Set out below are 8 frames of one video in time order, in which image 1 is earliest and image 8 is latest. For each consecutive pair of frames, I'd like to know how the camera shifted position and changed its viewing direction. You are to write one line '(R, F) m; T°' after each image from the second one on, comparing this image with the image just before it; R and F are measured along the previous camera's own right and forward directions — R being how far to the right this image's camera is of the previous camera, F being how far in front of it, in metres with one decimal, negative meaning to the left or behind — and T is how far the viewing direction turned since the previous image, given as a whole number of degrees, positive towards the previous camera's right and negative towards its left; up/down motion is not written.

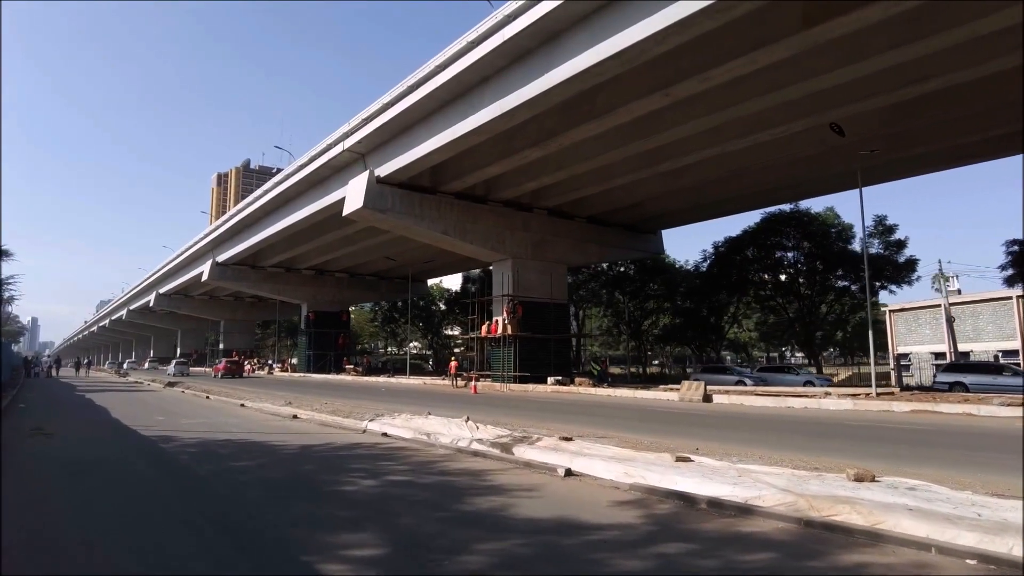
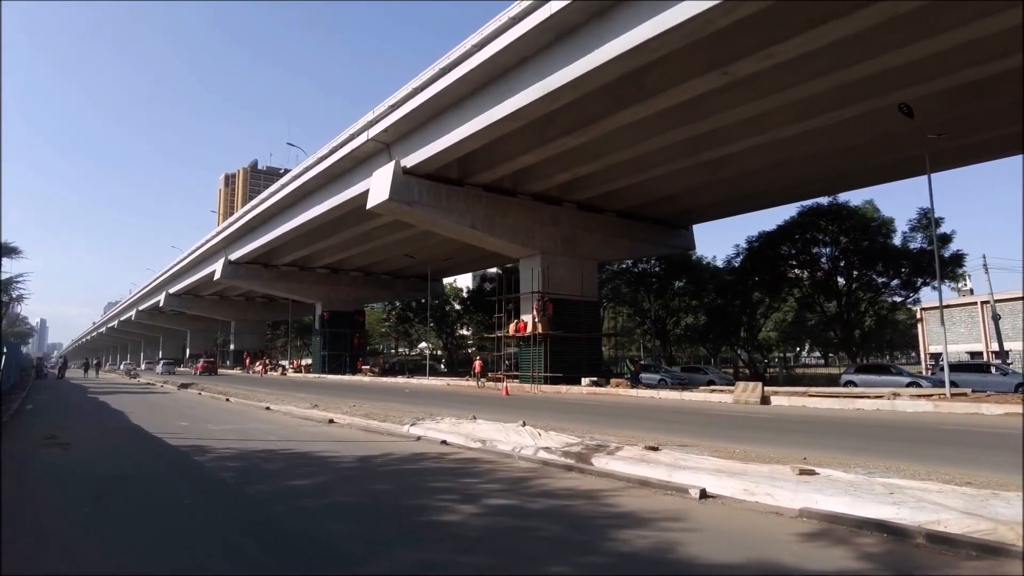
(-1.0, +1.4) m; 0°
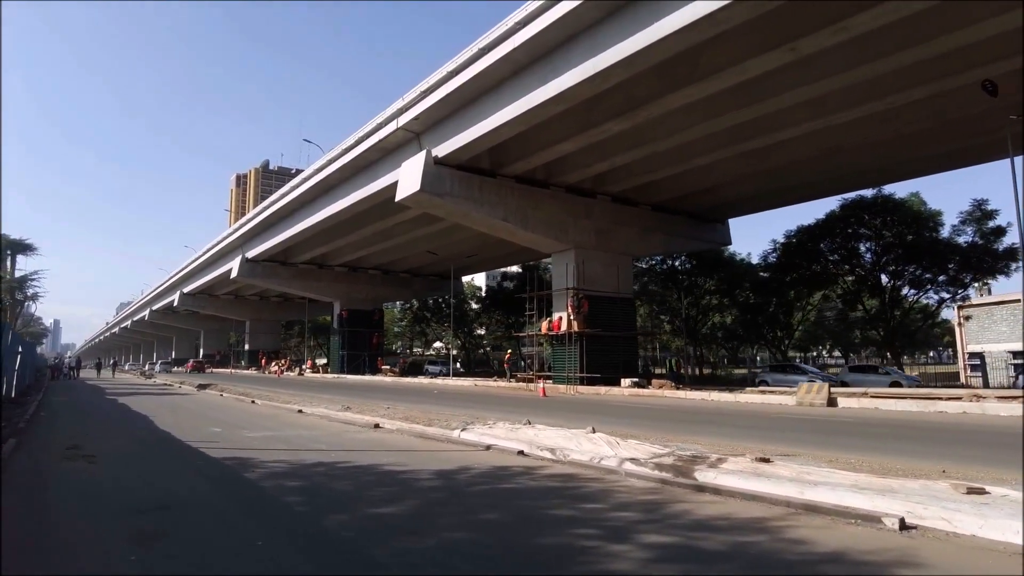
(-1.0, +1.3) m; -1°
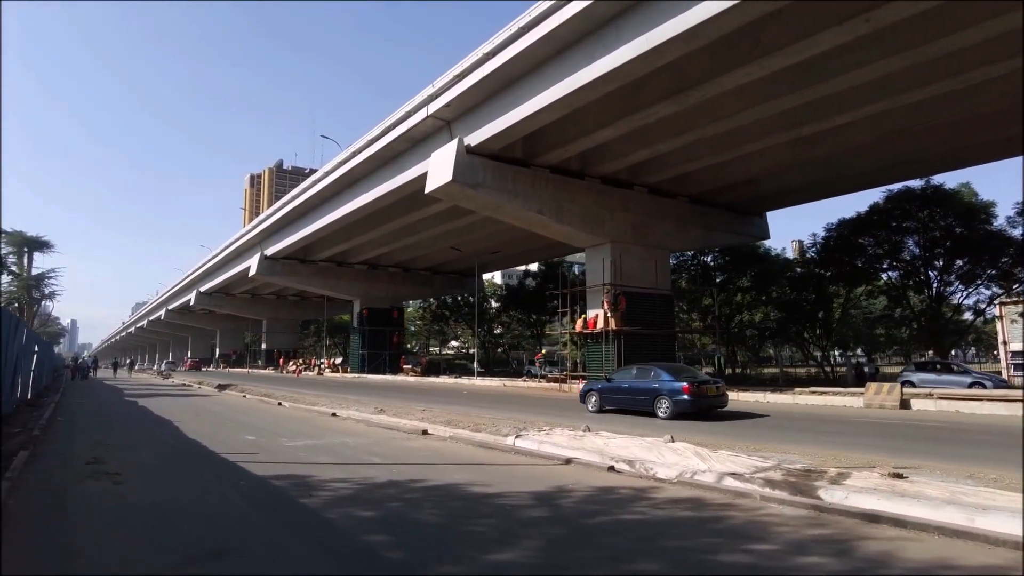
(-0.8, +1.2) m; -1°
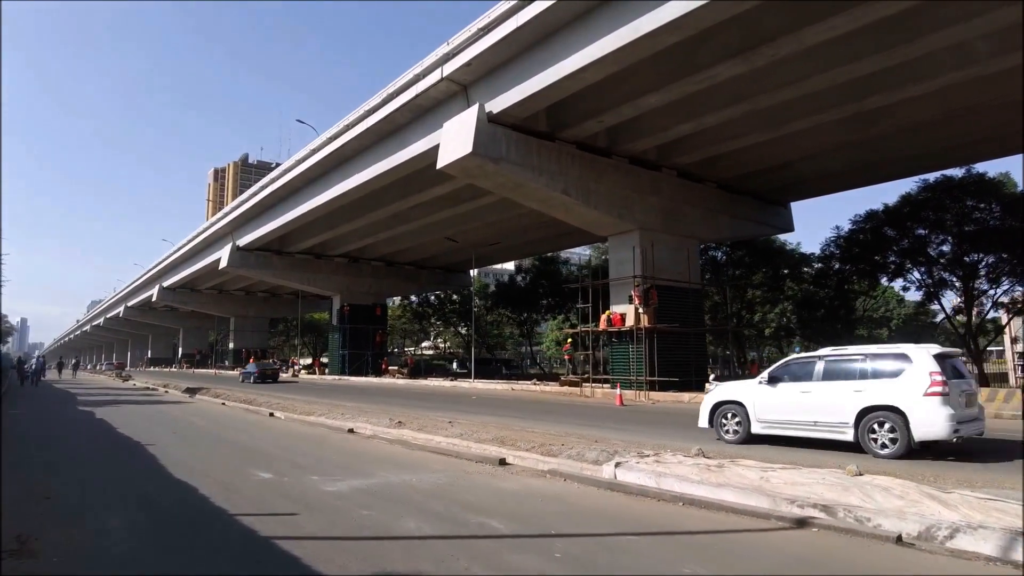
(-1.7, +3.1) m; +3°
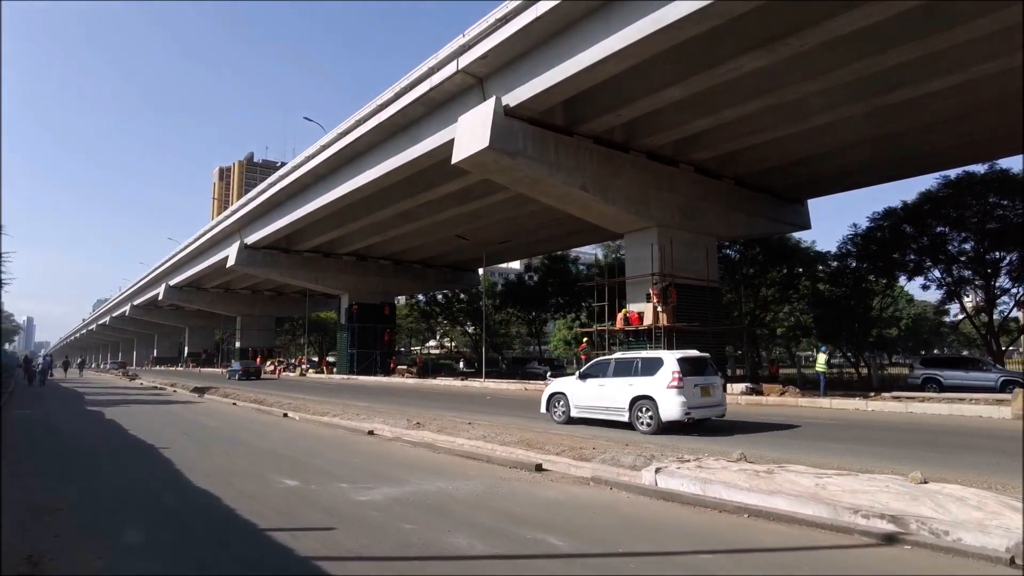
(-0.4, +0.5) m; 0°
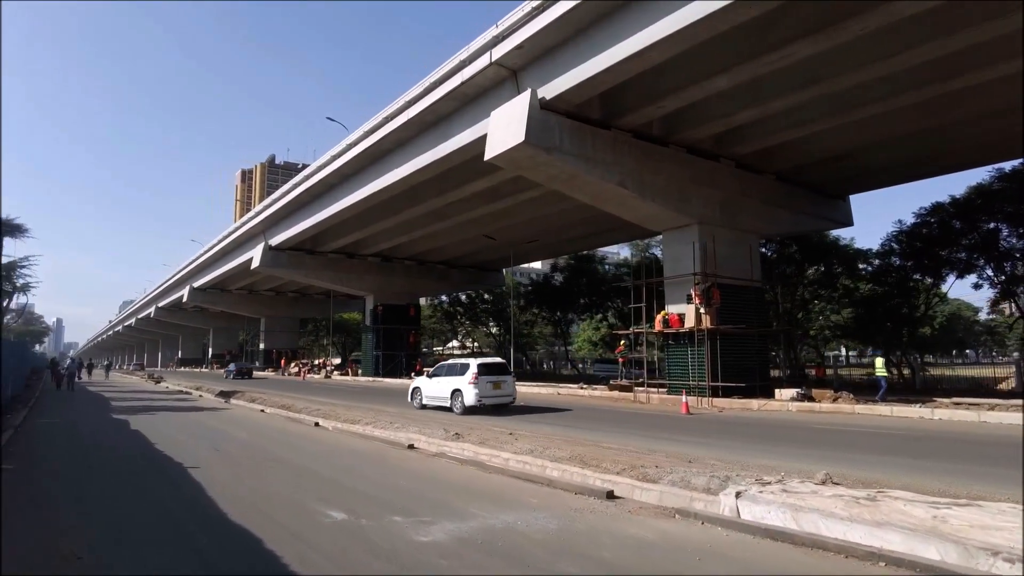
(-0.5, +0.8) m; -2°
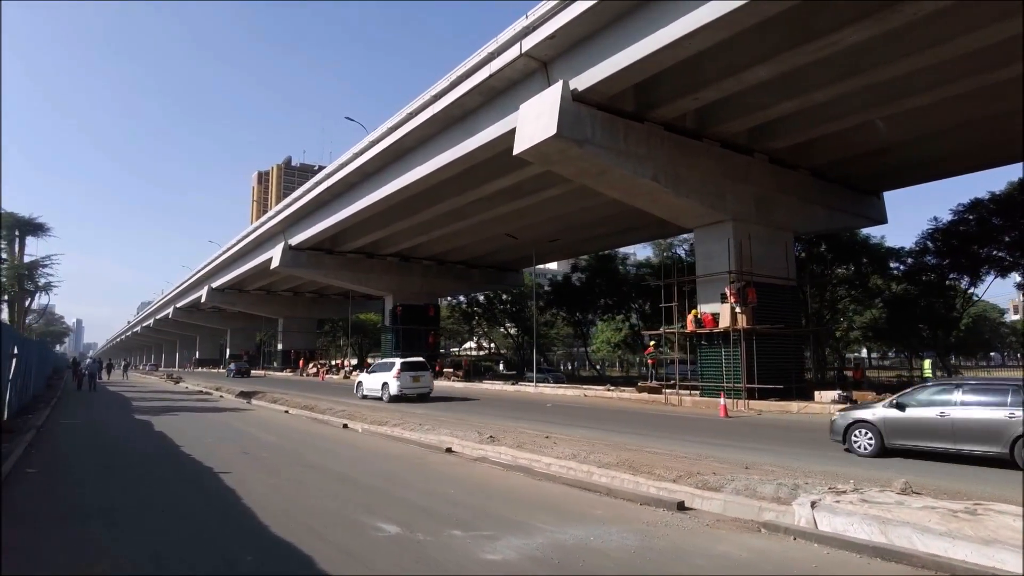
(-0.4, +0.6) m; -1°
